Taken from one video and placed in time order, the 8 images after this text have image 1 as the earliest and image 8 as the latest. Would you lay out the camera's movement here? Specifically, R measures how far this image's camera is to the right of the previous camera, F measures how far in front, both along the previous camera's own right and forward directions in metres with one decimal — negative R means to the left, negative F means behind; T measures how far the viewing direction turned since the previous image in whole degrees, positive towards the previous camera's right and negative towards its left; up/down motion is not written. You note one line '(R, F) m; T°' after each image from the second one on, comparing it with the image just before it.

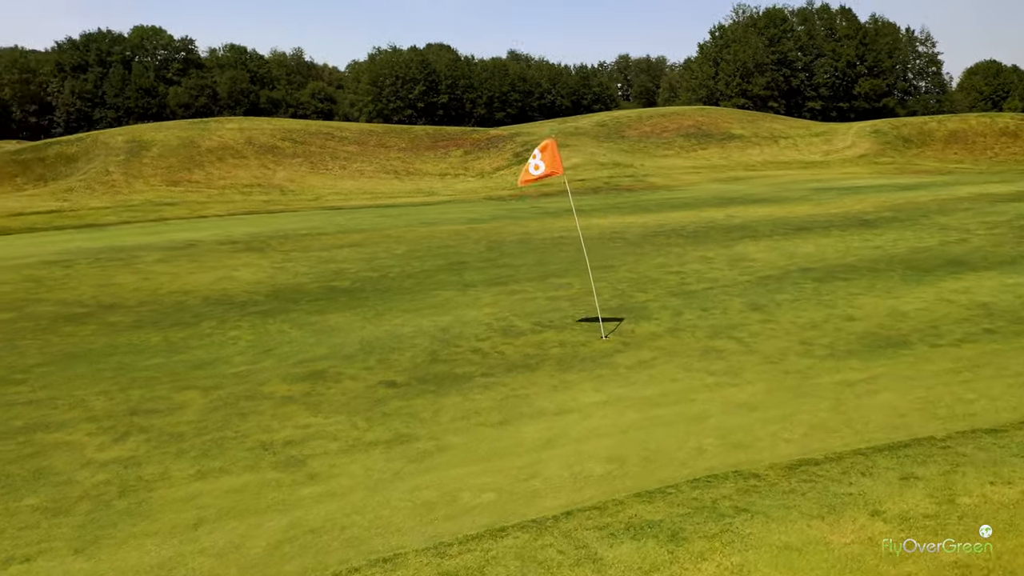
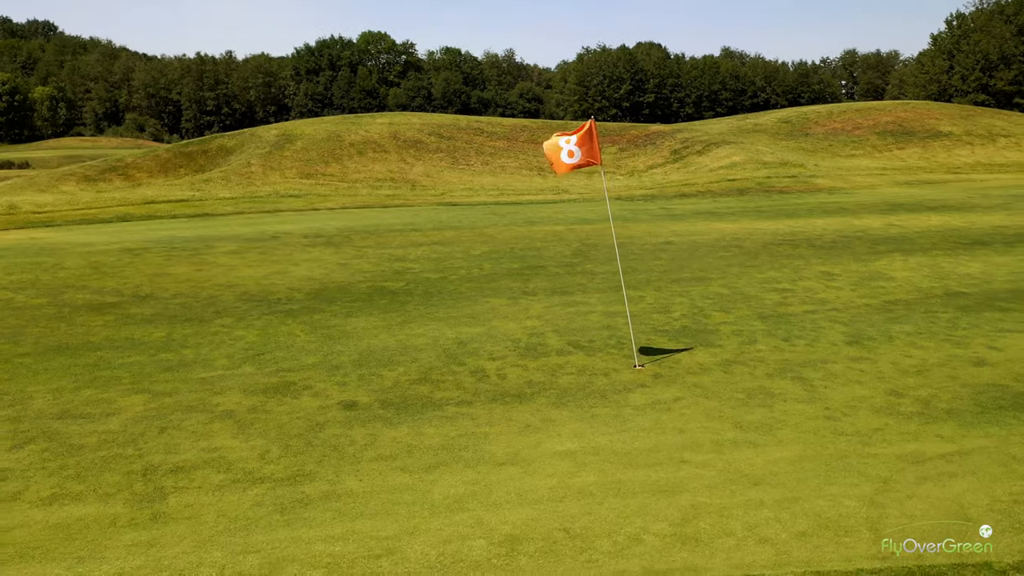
(+2.9, +2.6) m; -14°
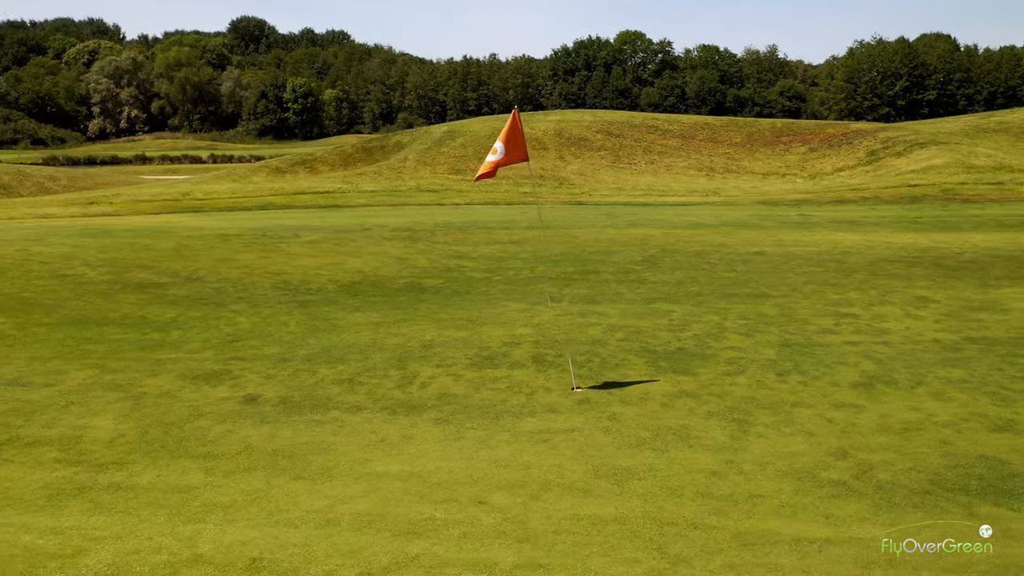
(+4.4, +1.7) m; -17°
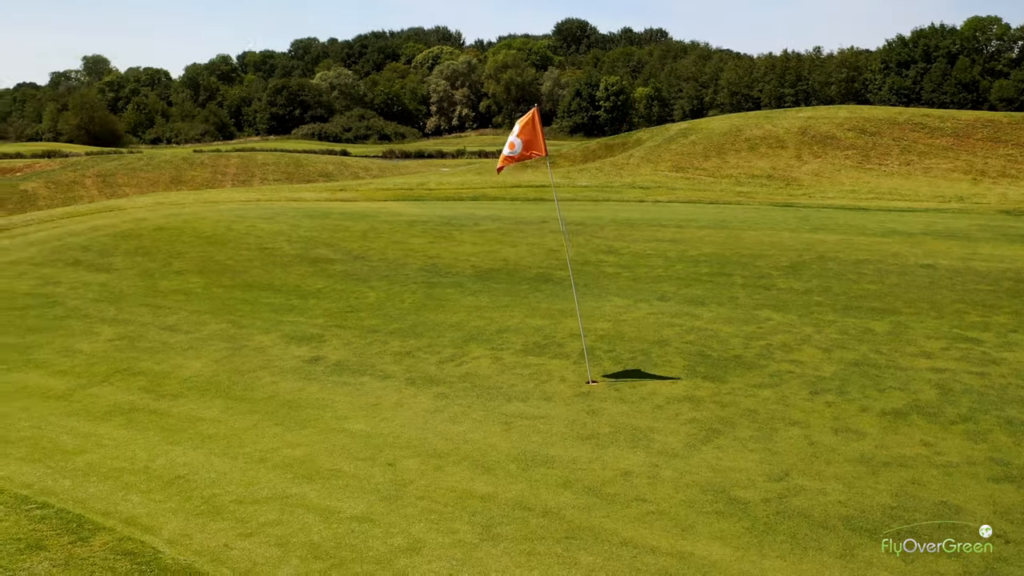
(+3.8, +0.2) m; -21°
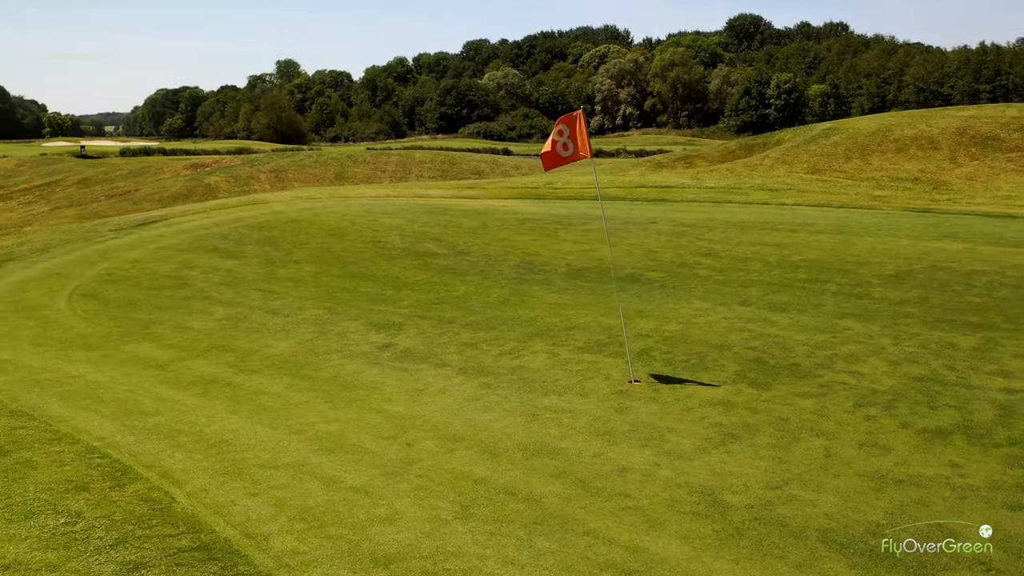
(+1.6, -0.2) m; -11°
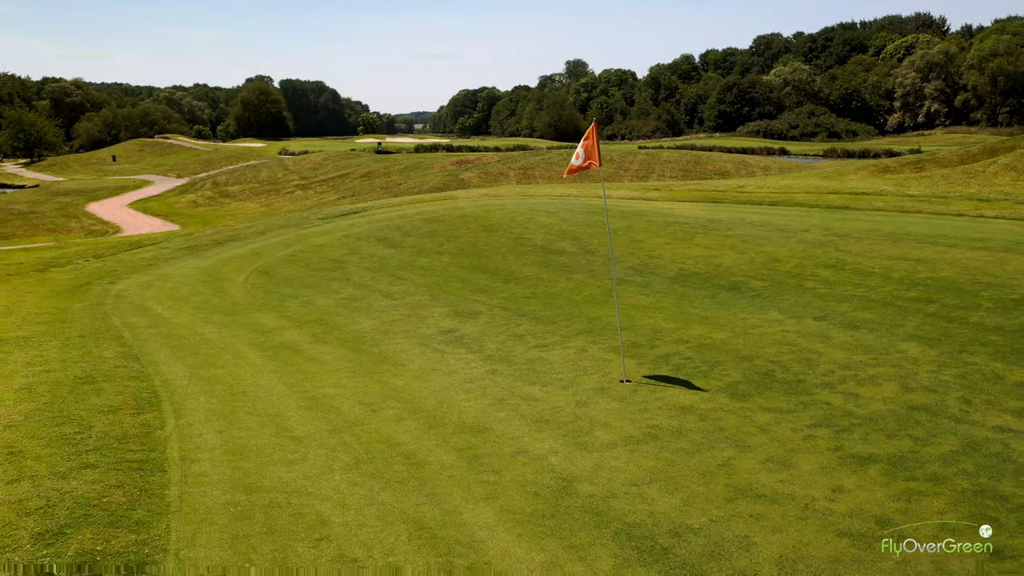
(+4.0, -0.4) m; -19°
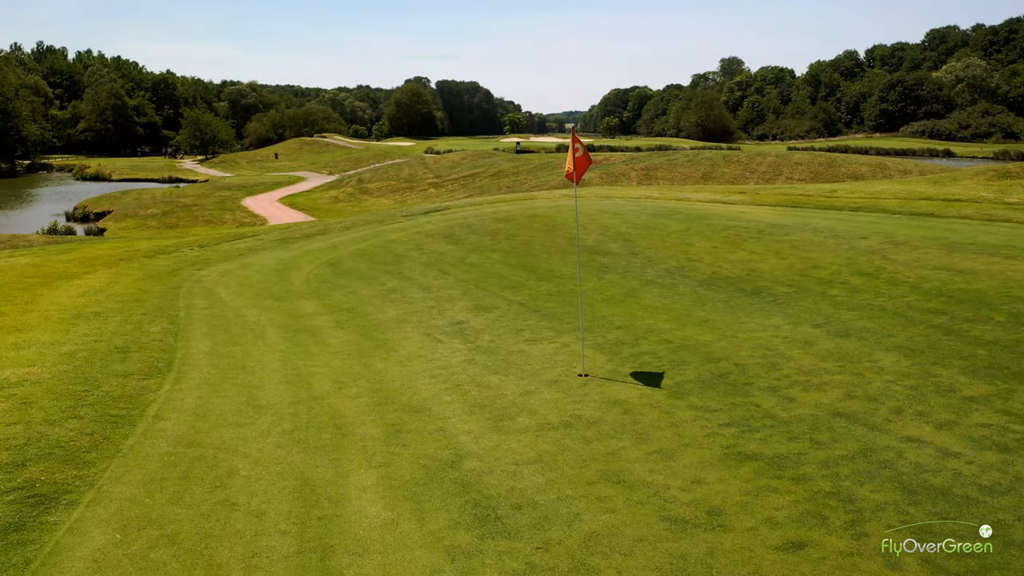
(+2.7, -0.7) m; -10°
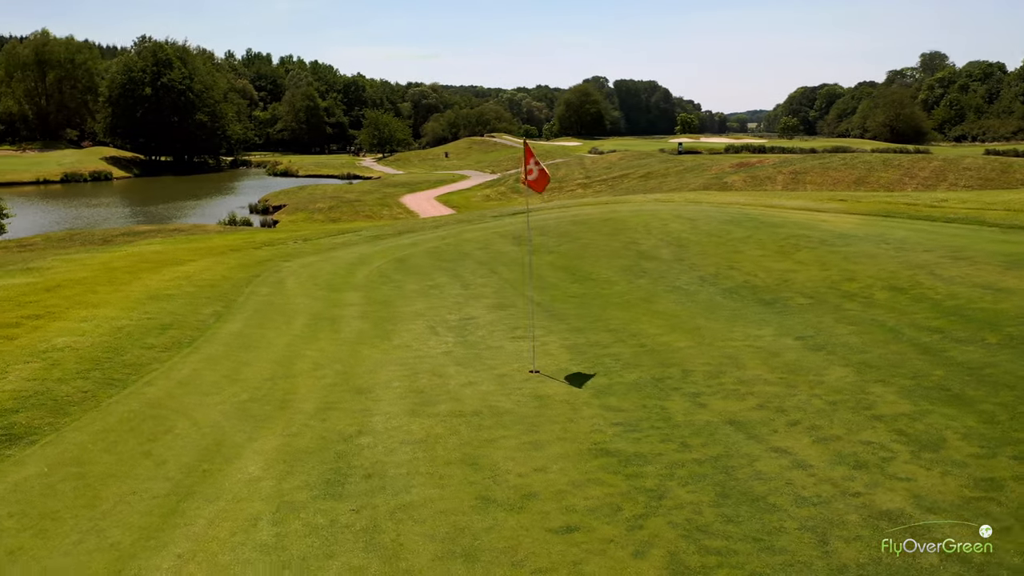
(+3.4, -0.7) m; -12°
